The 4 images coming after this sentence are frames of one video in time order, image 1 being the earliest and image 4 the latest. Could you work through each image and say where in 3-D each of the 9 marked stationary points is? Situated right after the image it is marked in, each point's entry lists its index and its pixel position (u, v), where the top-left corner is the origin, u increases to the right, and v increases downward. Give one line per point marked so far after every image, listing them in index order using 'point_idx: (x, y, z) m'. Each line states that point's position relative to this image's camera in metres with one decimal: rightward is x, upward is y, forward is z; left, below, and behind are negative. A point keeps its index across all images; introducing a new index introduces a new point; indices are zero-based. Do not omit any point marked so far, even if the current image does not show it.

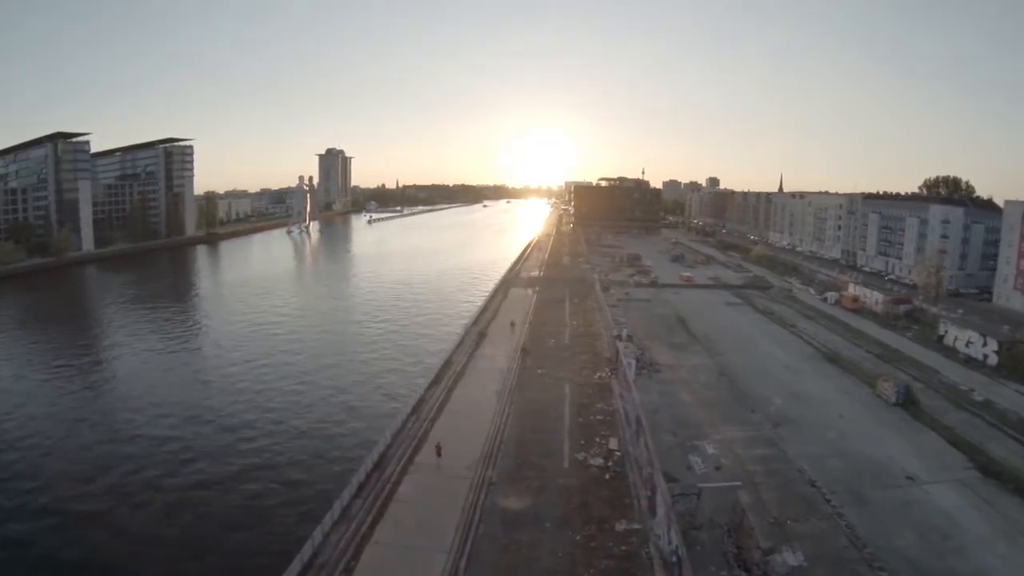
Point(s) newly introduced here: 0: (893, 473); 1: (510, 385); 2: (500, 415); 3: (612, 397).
0: (+7.2, -3.5, +13.5) m
1: (0.0, -2.1, +15.2) m
2: (-0.2, -2.4, +13.2) m
3: (+2.0, -2.2, +14.3) m
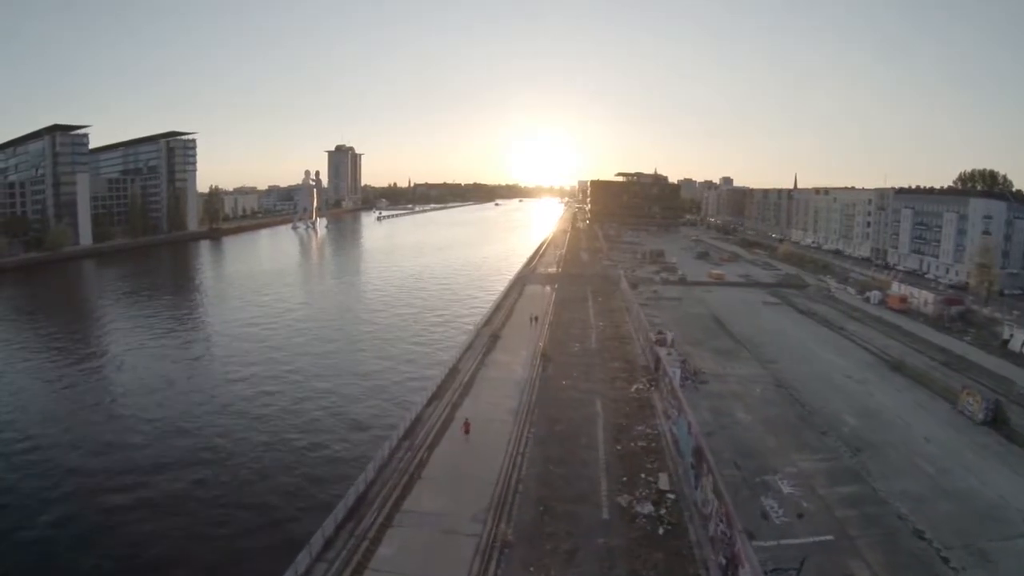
0: (+7.5, -3.4, +10.7) m
1: (+0.3, -2.0, +12.5) m
2: (+0.1, -2.3, +10.5) m
3: (+2.3, -2.1, +11.6) m
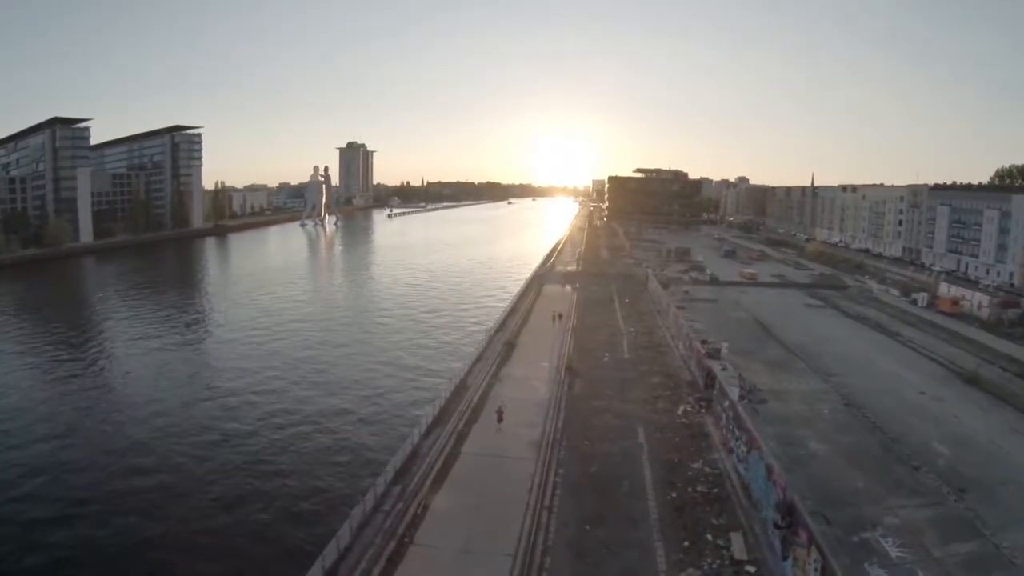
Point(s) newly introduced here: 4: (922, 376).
0: (+7.8, -3.4, +8.3) m
1: (+0.6, -2.0, +10.2) m
2: (+0.3, -2.3, +8.2) m
3: (+2.6, -2.1, +9.2) m
4: (+9.3, -2.0, +16.1) m
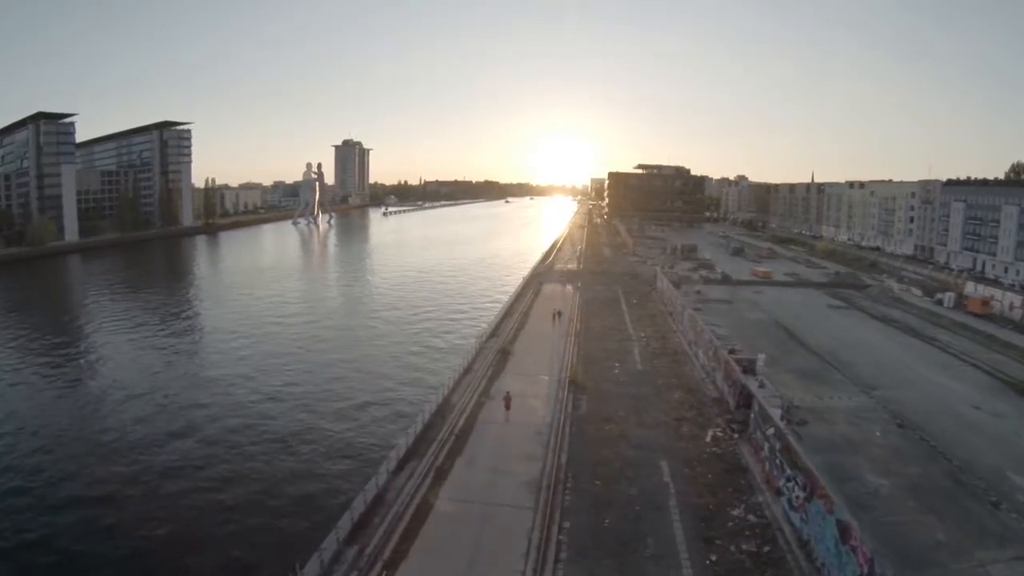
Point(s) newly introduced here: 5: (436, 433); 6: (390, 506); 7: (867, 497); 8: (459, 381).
0: (+7.7, -3.4, +6.5) m
1: (+0.5, -2.0, +8.3) m
2: (+0.2, -2.3, +6.4) m
3: (+2.5, -2.1, +7.4) m
4: (+9.2, -2.0, +14.2) m
5: (-1.0, -1.9, +9.6) m
6: (-1.2, -2.2, +7.4) m
7: (+4.0, -2.4, +8.2) m
8: (-0.9, -1.5, +12.0) m
